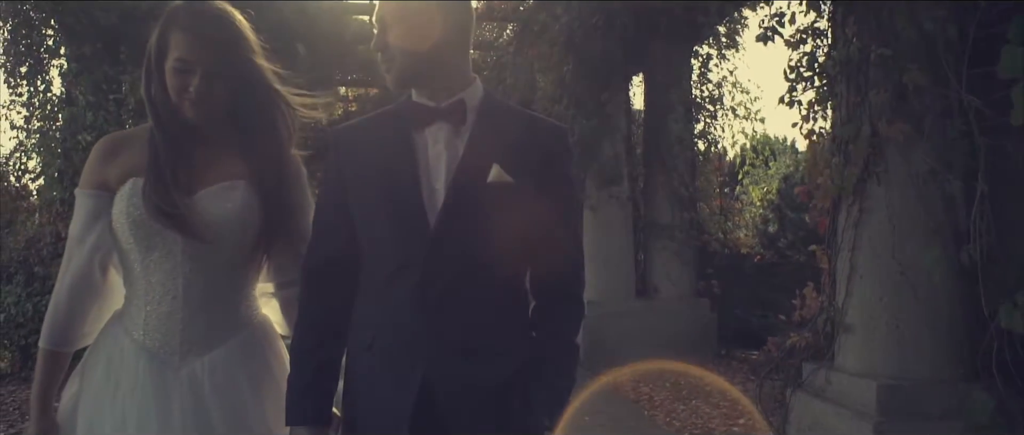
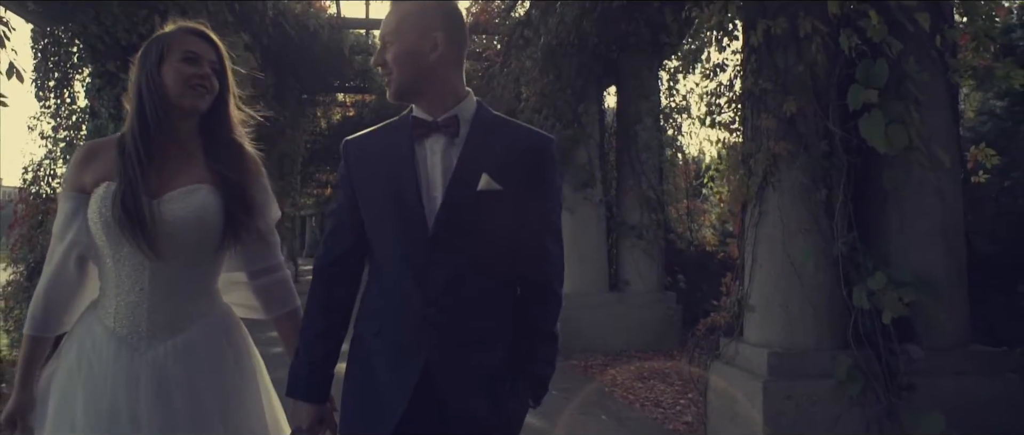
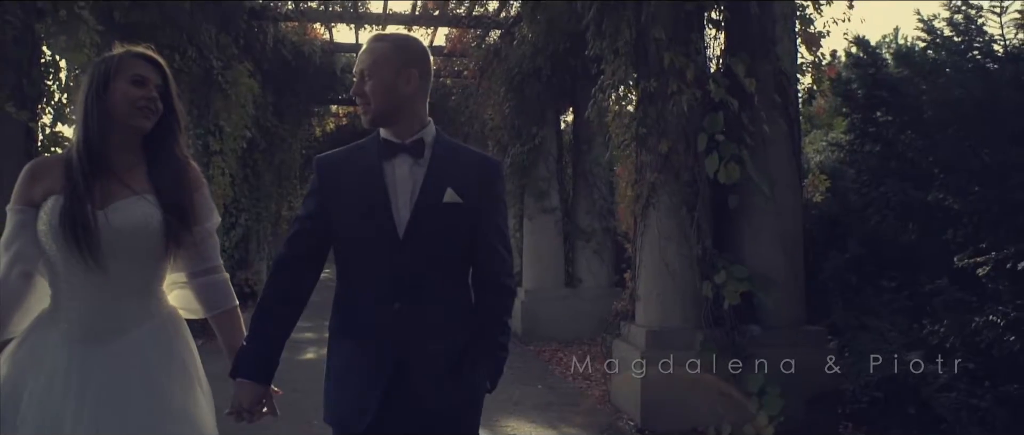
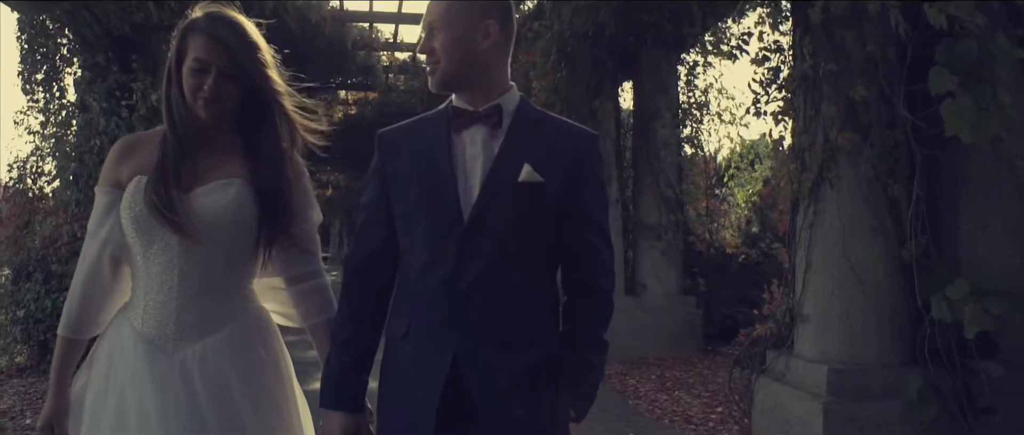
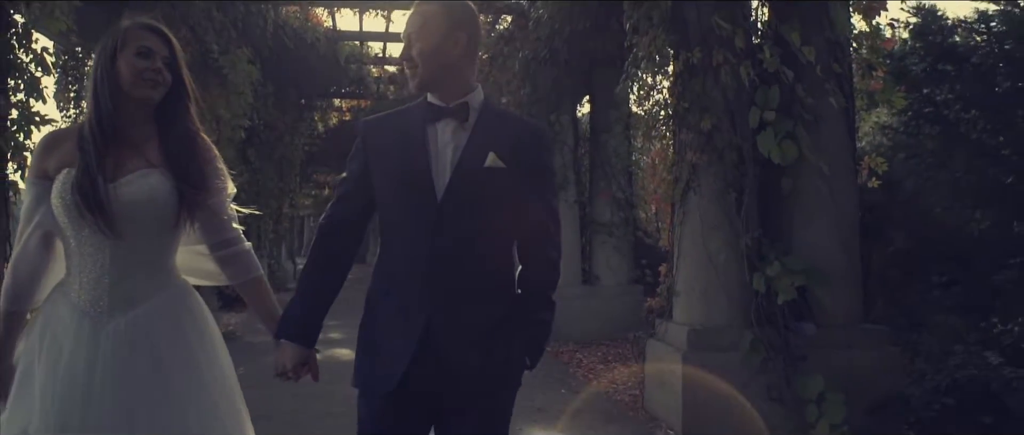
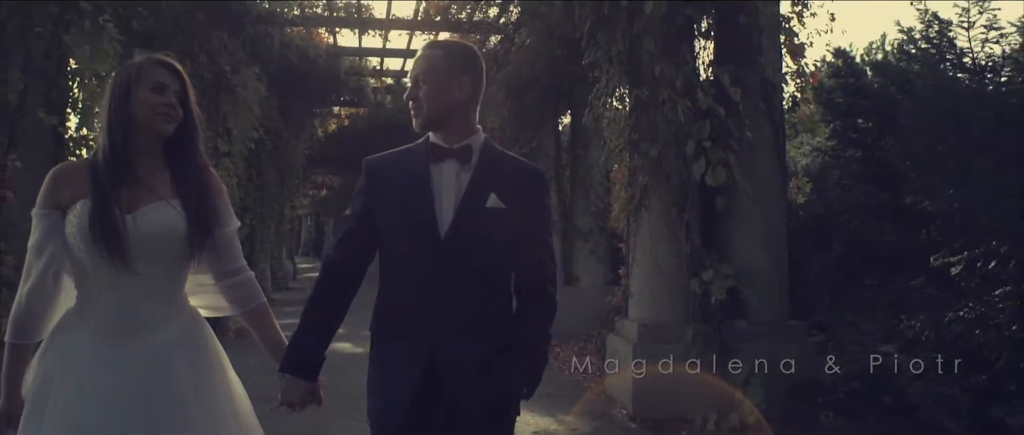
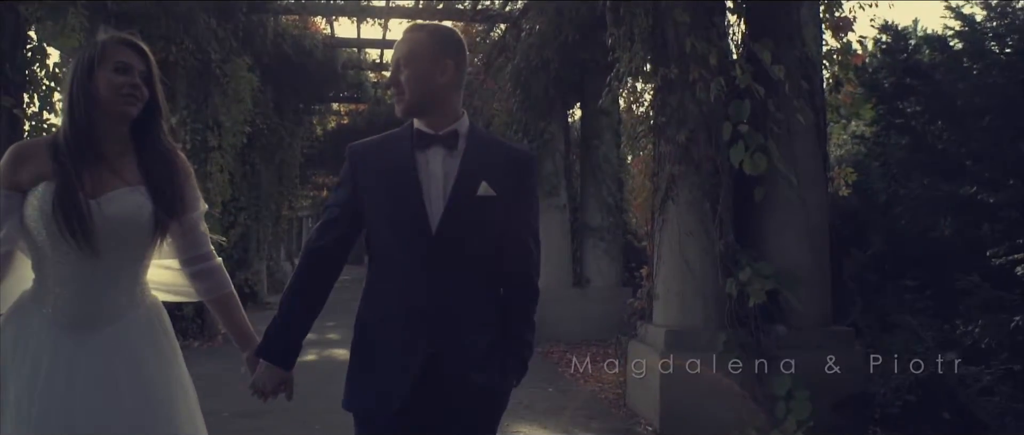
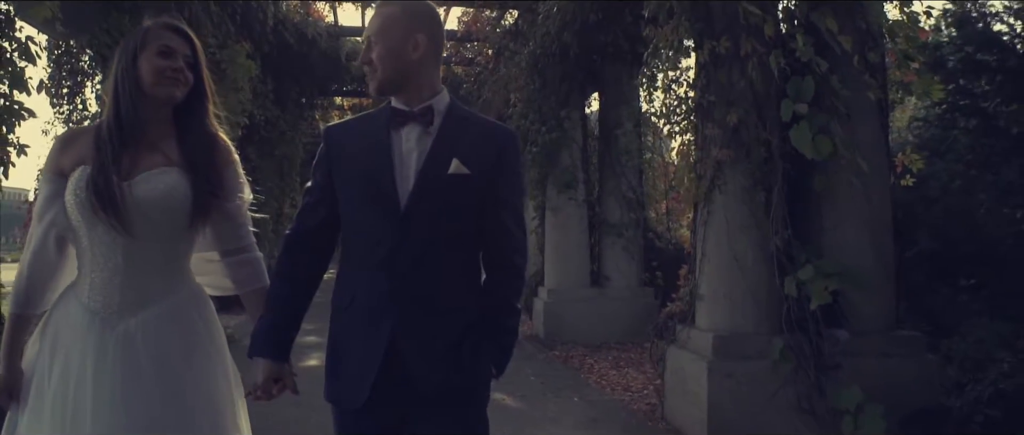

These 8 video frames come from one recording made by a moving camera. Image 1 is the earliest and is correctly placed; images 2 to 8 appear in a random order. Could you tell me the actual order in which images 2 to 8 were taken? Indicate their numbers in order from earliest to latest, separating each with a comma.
4, 2, 8, 5, 7, 3, 6
